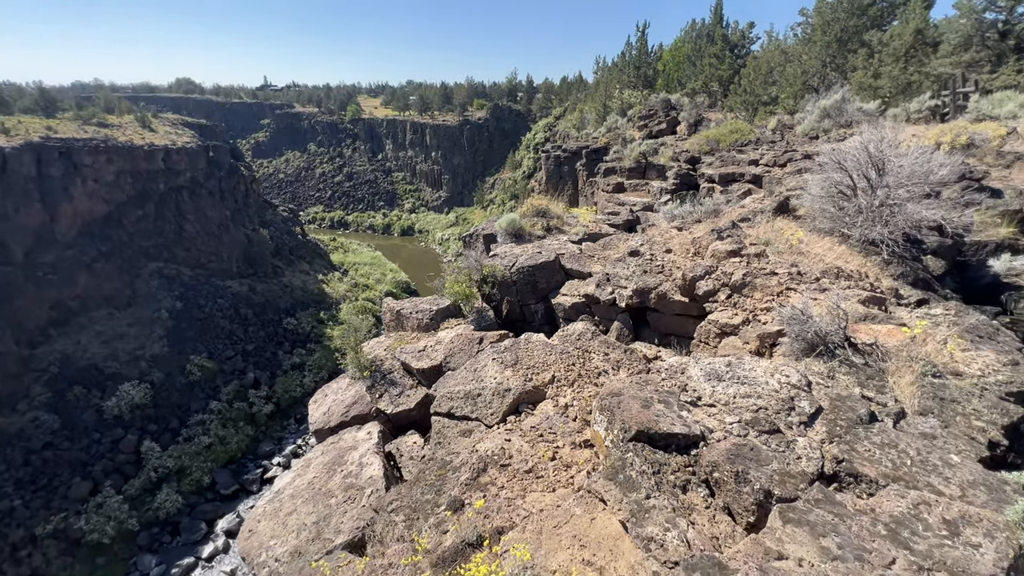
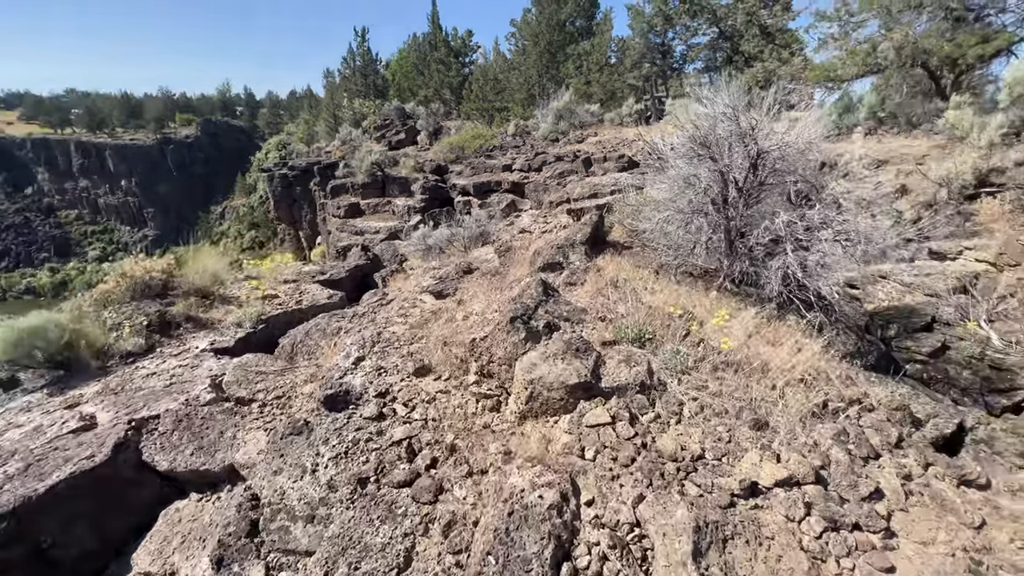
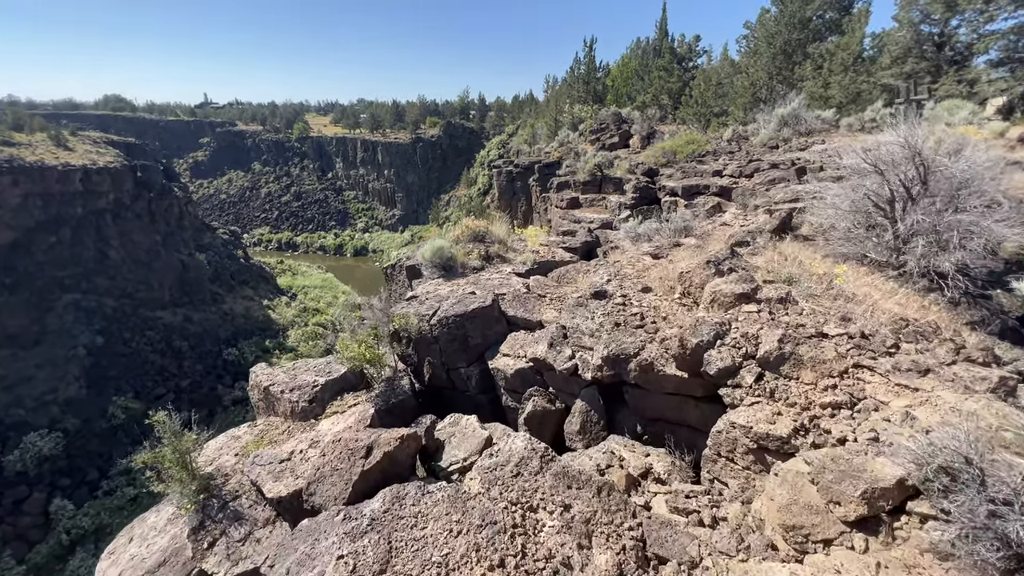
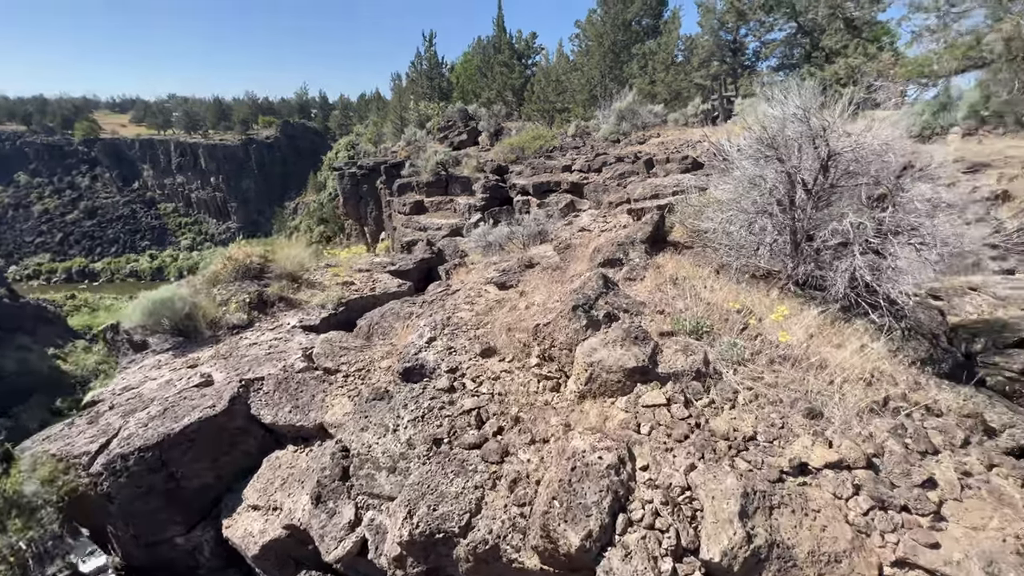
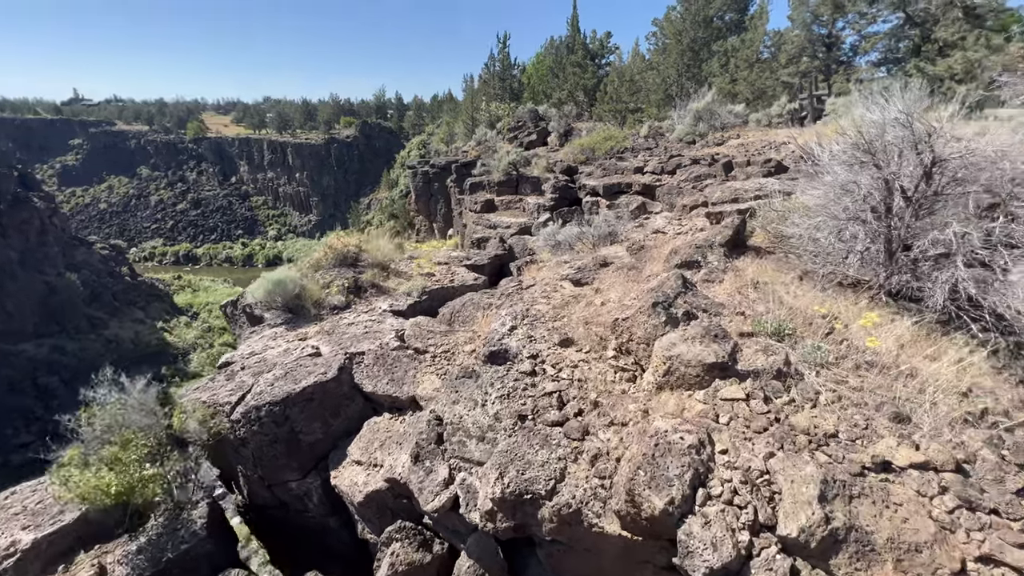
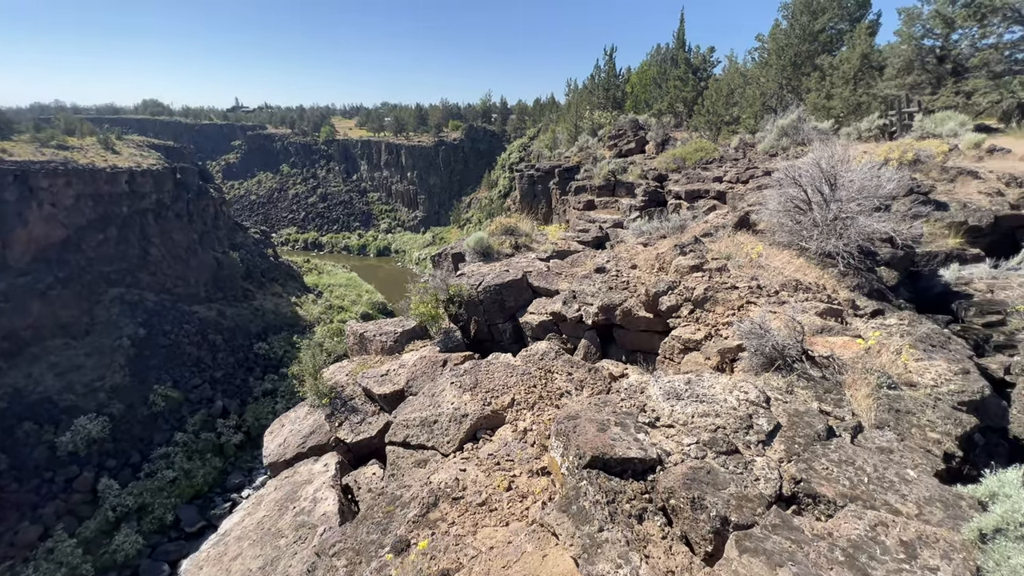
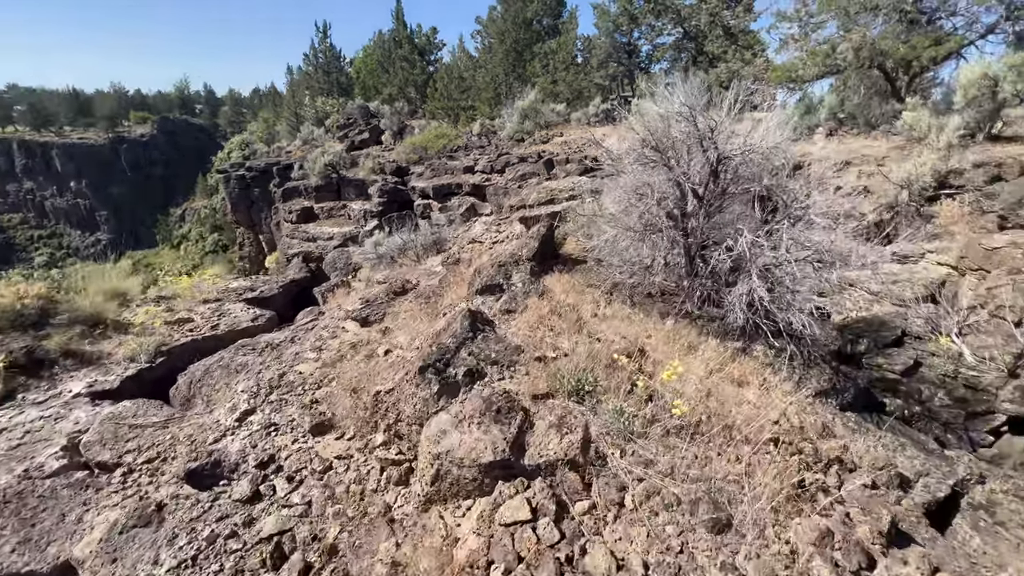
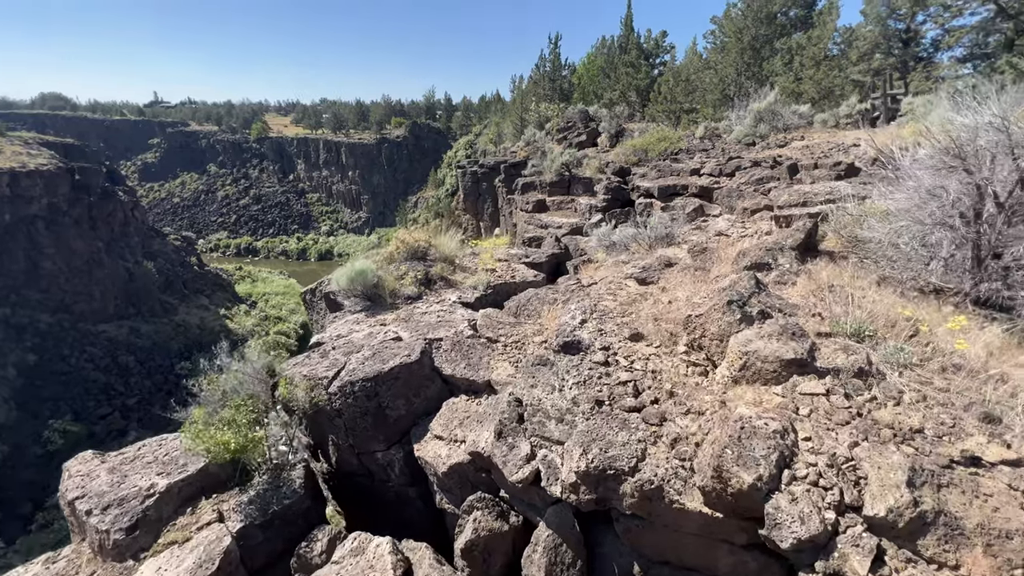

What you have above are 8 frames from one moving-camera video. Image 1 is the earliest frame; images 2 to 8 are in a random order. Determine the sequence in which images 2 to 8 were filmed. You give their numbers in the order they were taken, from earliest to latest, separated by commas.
6, 3, 8, 5, 4, 2, 7
